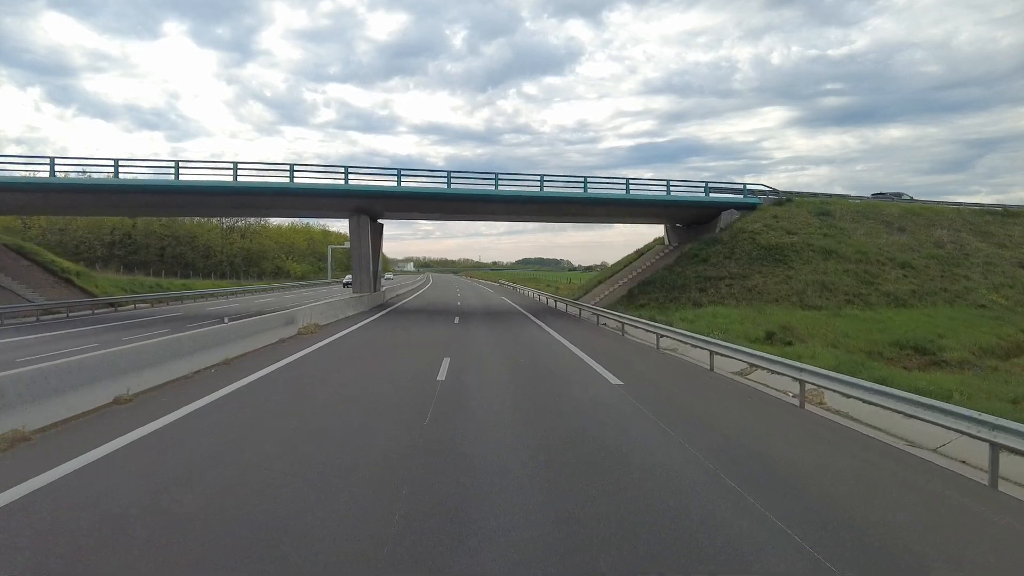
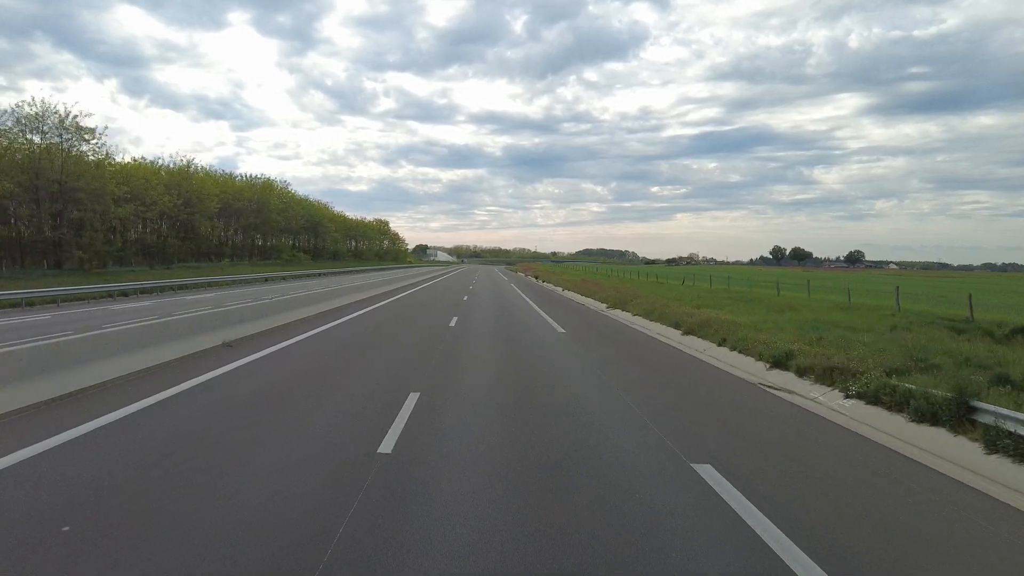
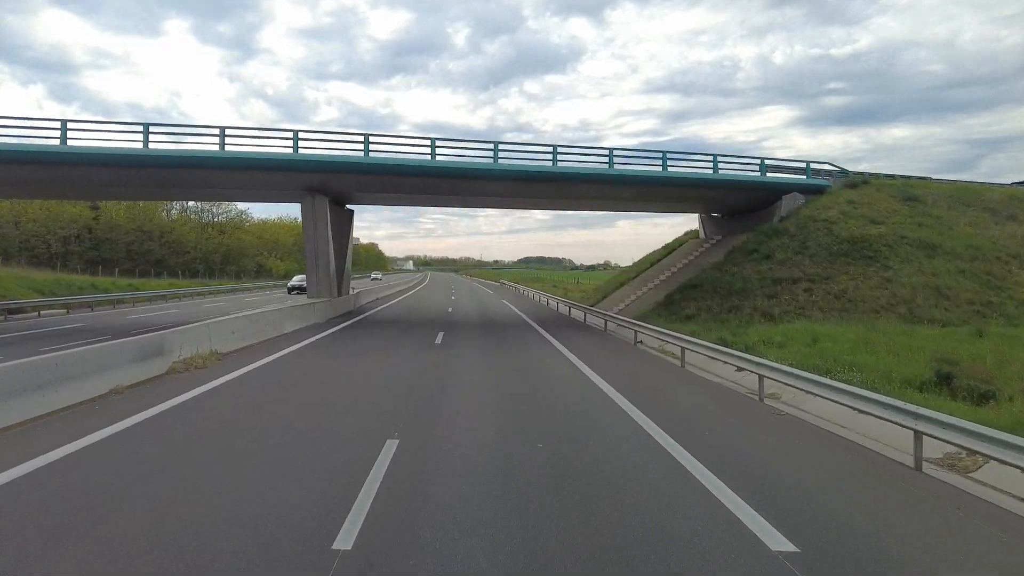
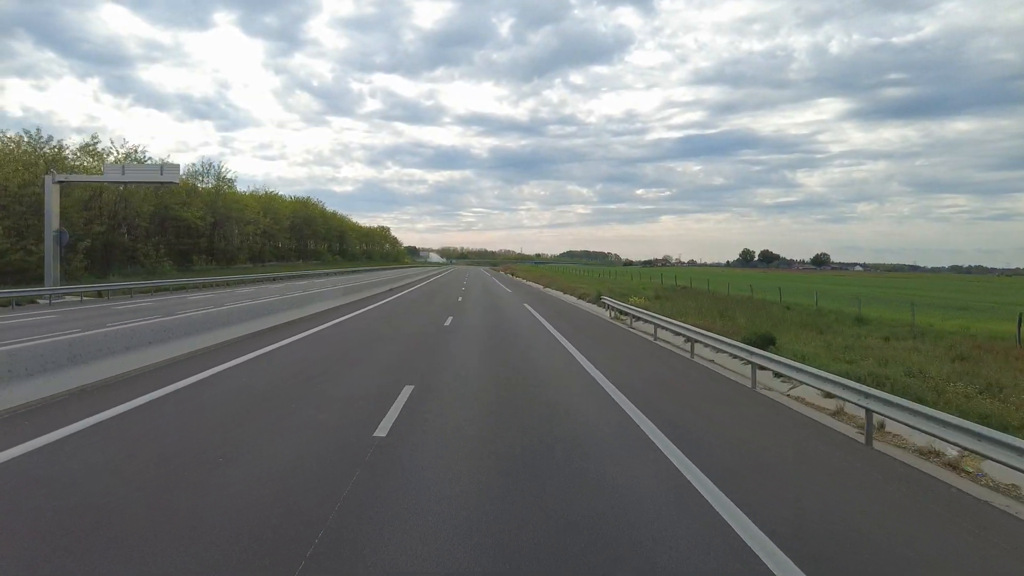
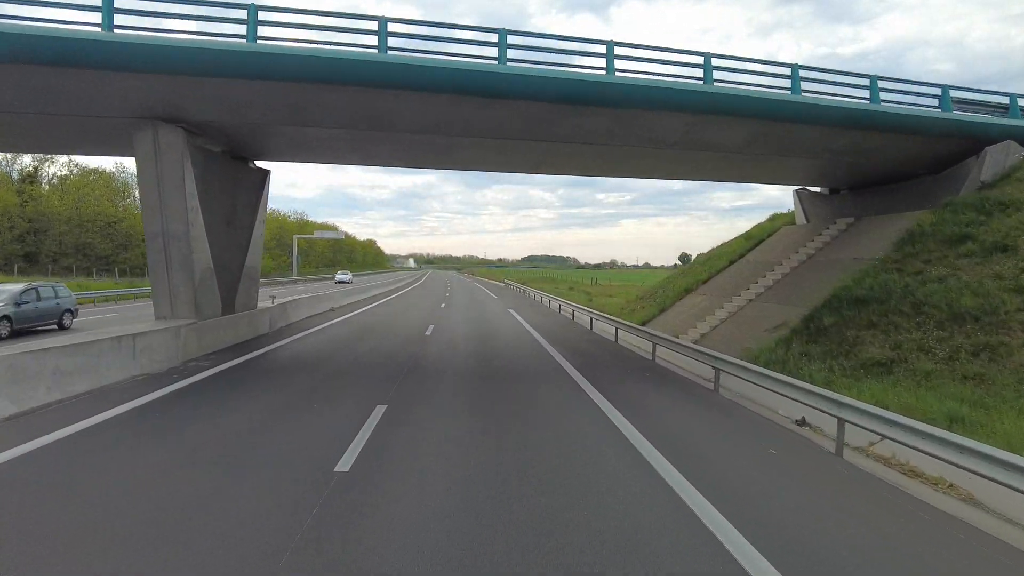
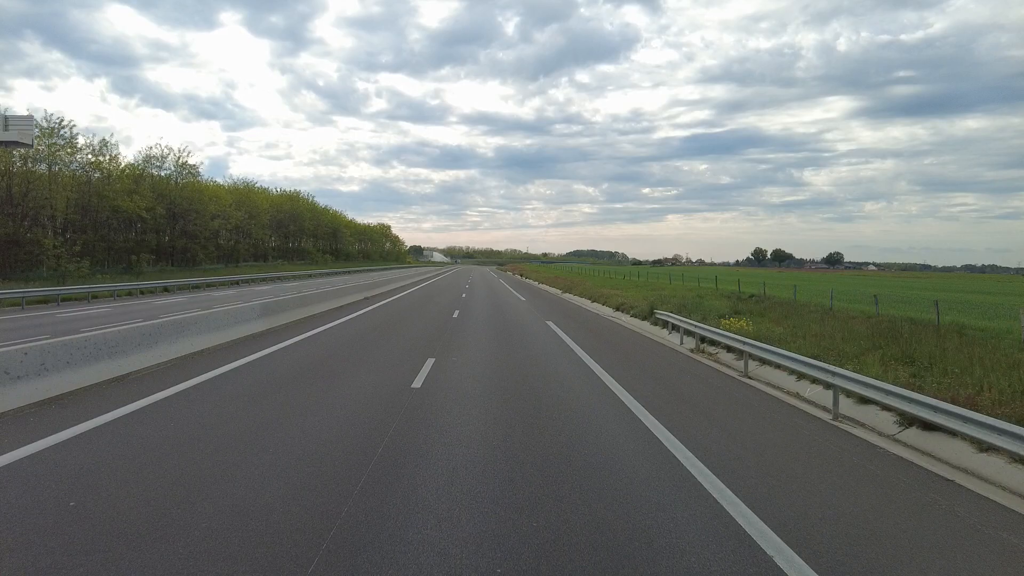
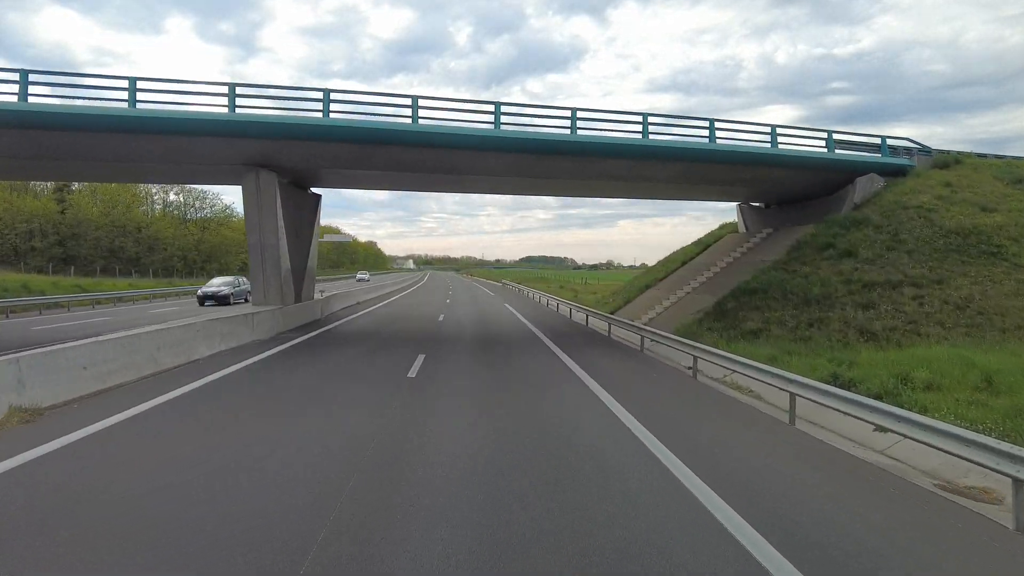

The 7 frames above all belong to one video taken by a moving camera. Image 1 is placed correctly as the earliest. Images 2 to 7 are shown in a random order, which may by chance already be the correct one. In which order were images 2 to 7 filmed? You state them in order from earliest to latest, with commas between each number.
3, 7, 5, 4, 6, 2
